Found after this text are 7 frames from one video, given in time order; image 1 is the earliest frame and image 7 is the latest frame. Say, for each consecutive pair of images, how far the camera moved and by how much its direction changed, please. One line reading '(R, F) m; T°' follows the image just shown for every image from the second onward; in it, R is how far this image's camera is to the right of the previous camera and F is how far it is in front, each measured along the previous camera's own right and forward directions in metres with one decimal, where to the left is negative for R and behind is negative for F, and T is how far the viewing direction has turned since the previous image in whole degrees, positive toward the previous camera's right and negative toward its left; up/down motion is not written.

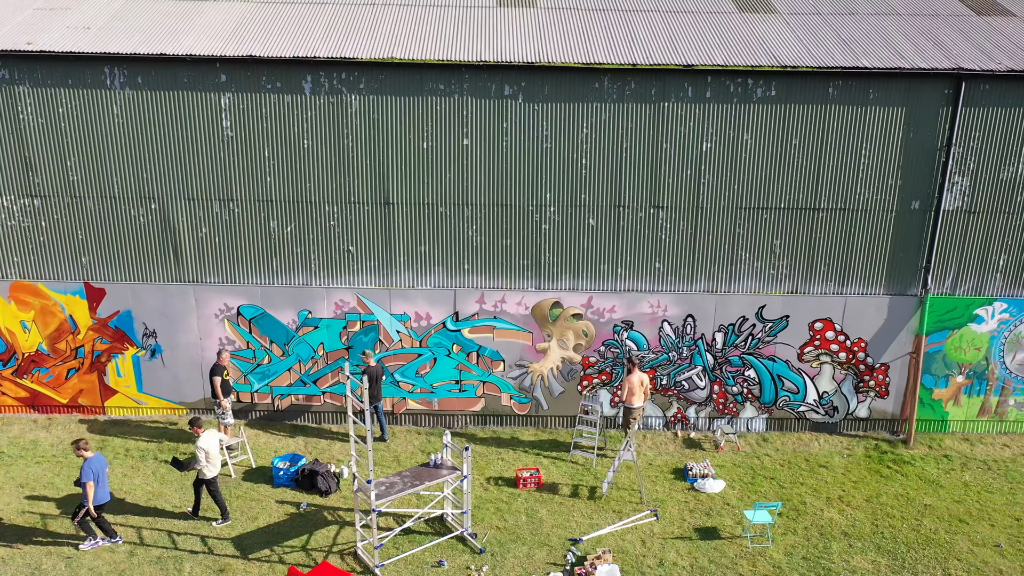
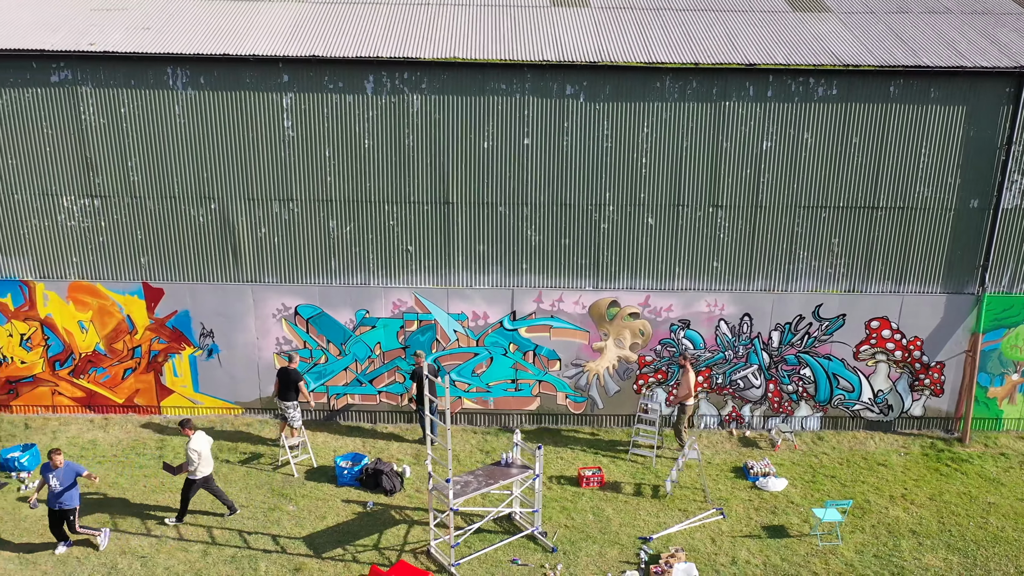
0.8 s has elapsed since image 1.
(-0.8, 0.0) m; 0°
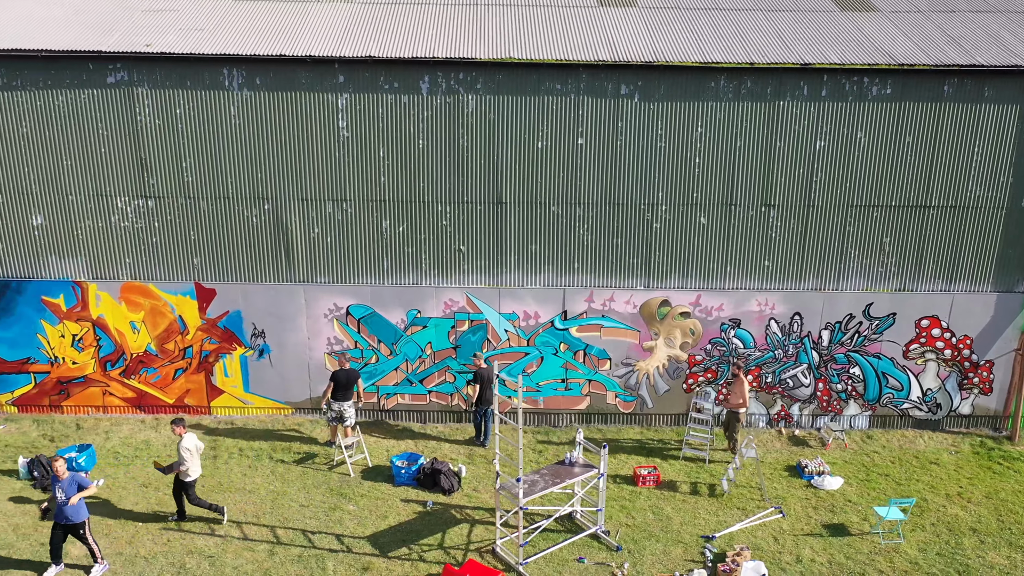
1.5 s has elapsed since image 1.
(-0.7, 0.0) m; 0°
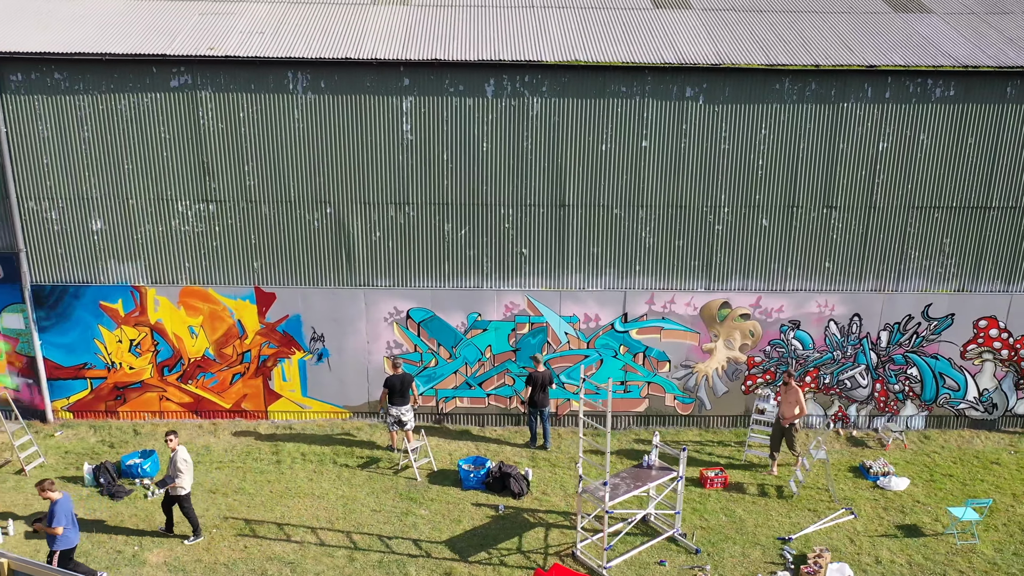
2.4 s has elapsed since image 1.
(-1.0, 0.0) m; +1°
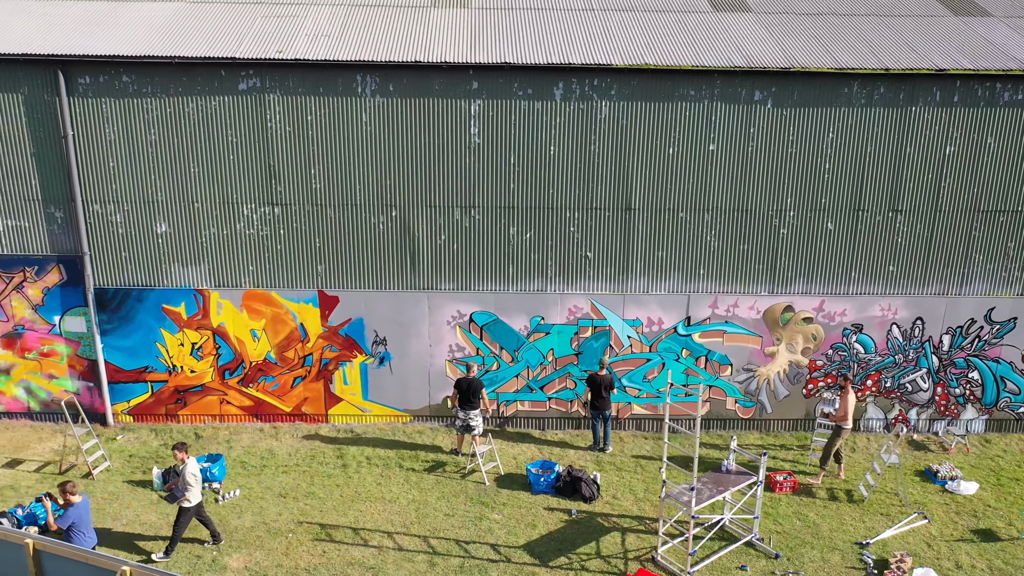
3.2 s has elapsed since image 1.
(-0.9, 0.0) m; 0°
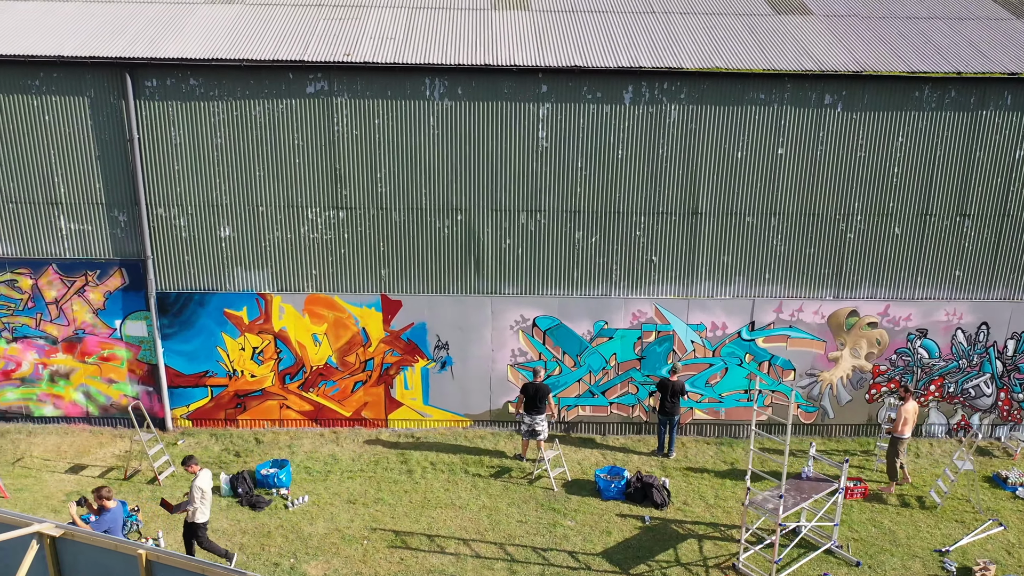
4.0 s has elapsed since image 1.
(-0.9, +0.1) m; 0°
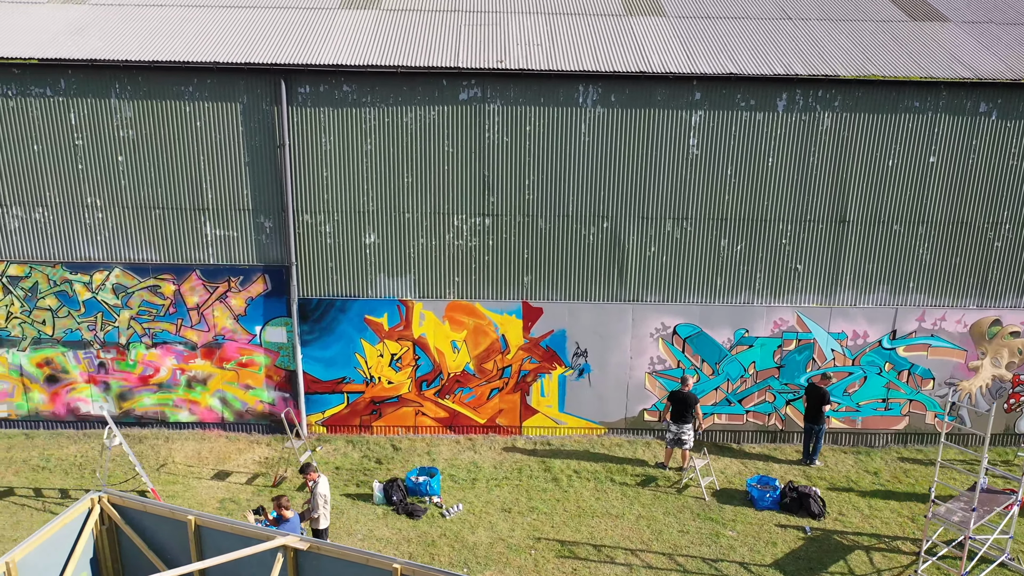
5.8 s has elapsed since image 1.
(-2.0, 0.0) m; 0°
